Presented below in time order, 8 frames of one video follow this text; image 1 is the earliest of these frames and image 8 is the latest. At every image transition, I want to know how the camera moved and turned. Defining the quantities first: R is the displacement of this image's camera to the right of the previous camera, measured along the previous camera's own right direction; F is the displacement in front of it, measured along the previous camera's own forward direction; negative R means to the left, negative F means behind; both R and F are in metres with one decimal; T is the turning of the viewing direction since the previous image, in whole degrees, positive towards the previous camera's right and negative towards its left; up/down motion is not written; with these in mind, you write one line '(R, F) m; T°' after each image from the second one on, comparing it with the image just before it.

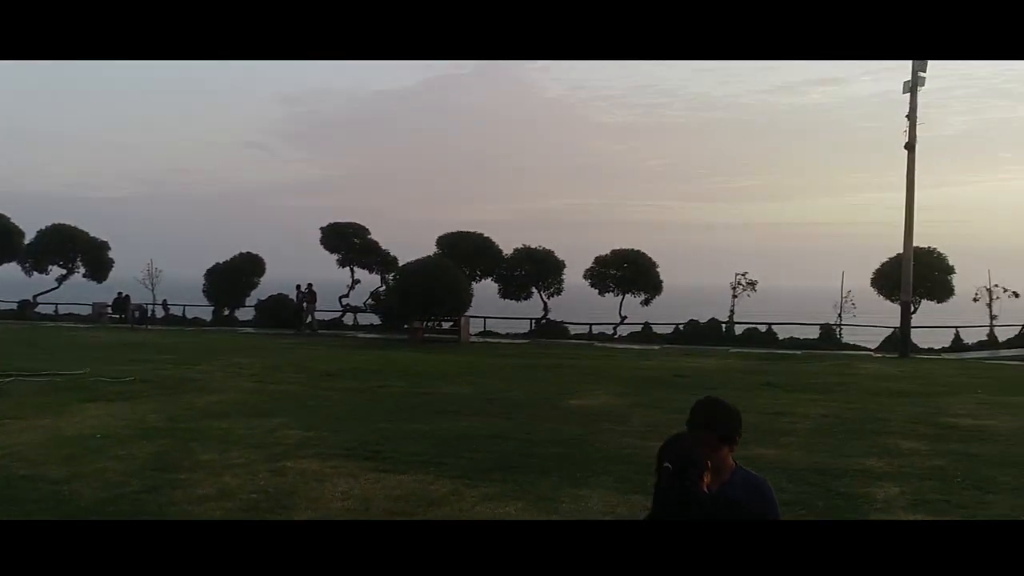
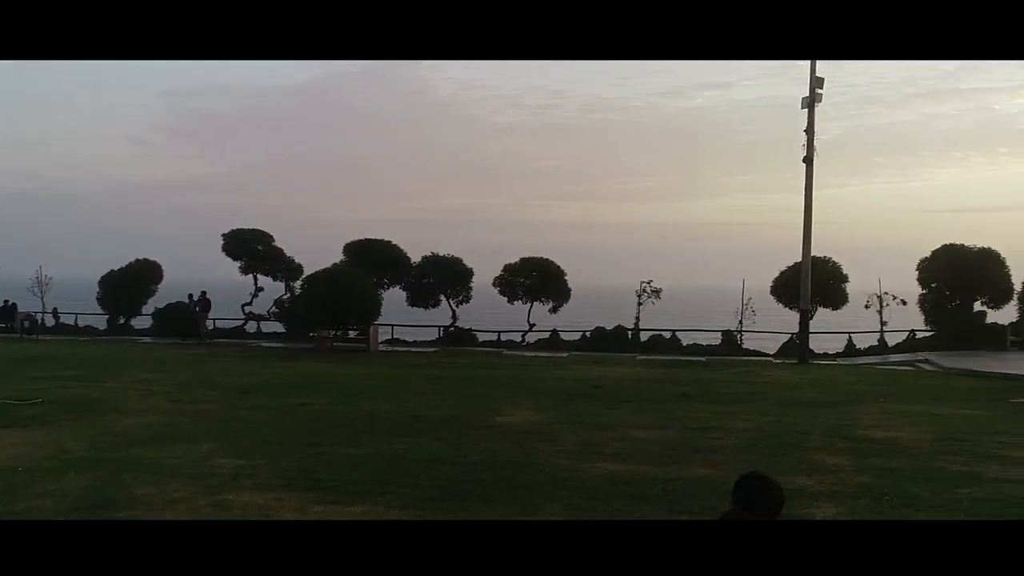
(-0.3, 0.0) m; +6°
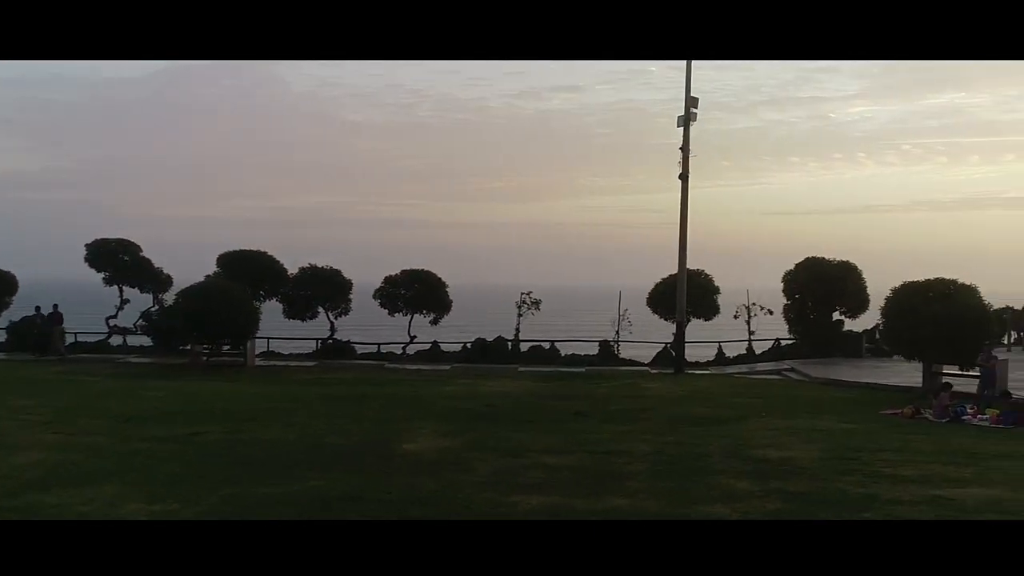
(-0.4, 0.0) m; +8°
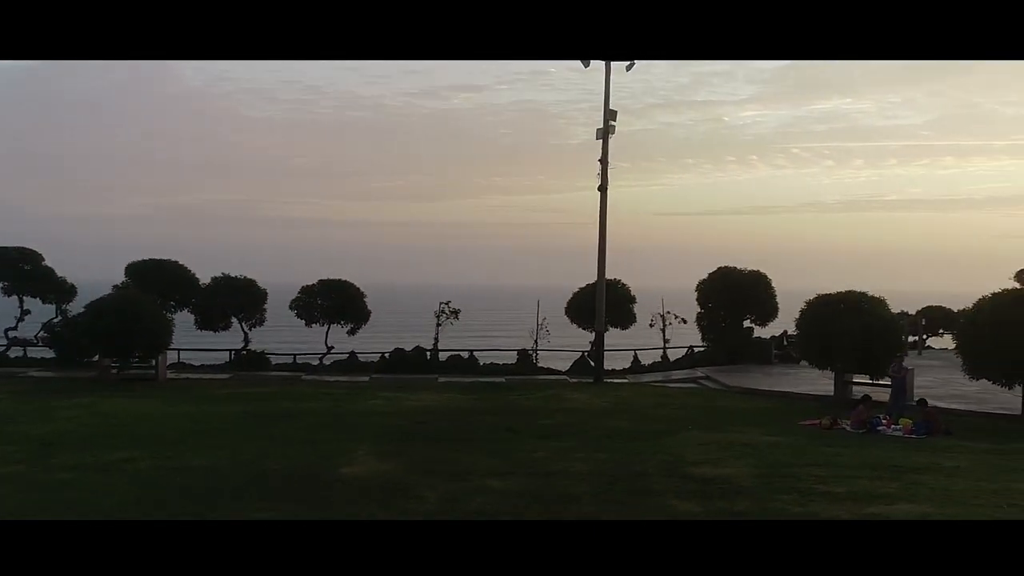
(-0.3, 0.0) m; +6°
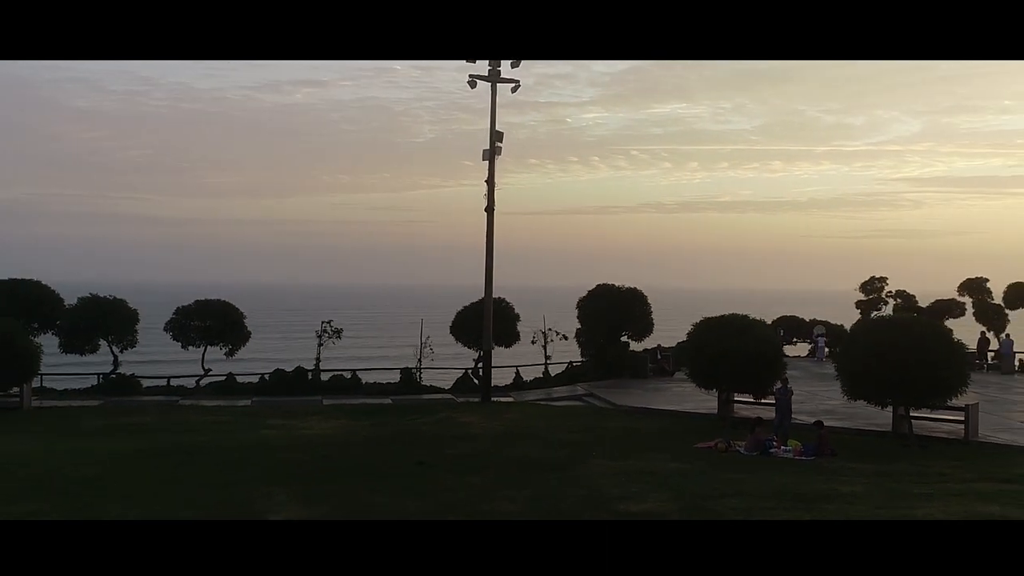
(-0.6, 0.0) m; +9°
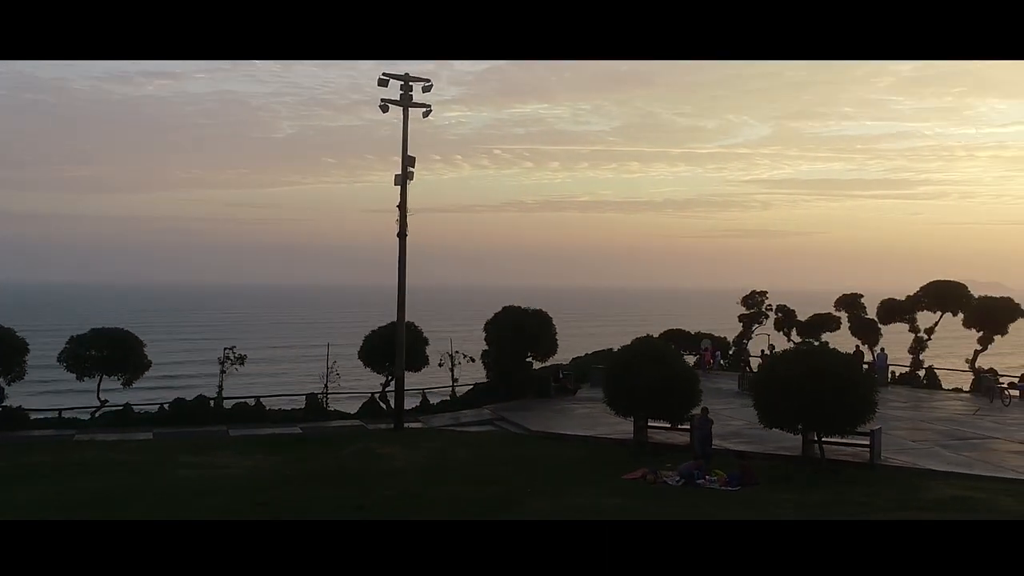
(-0.7, 0.0) m; +8°
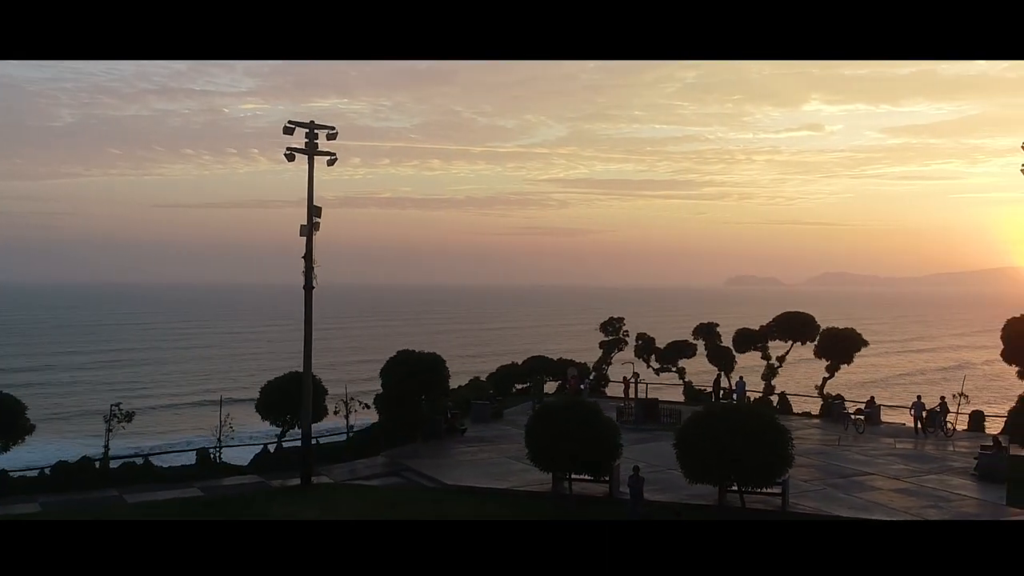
(-1.5, +0.1) m; +11°
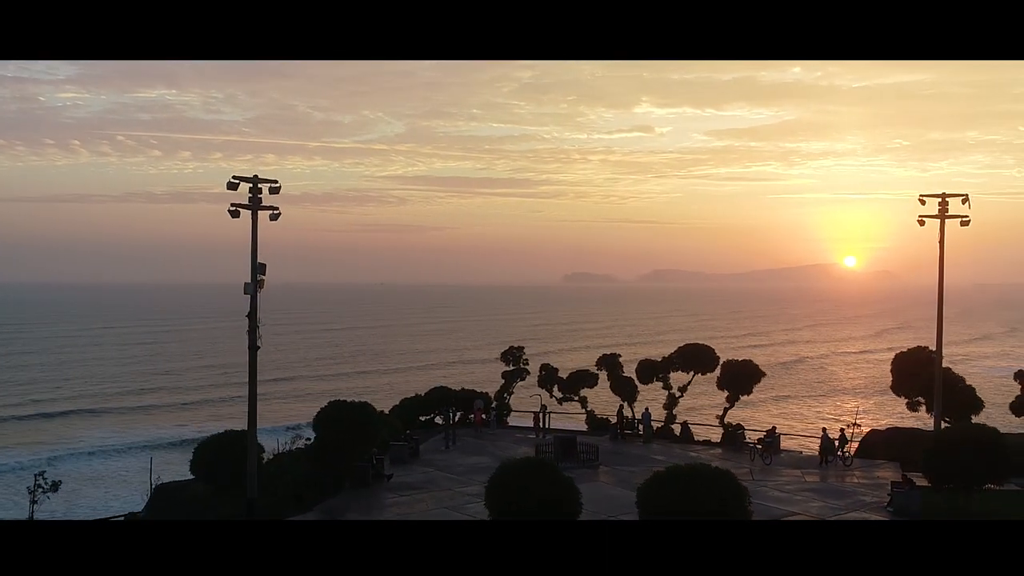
(-1.4, +0.1) m; +9°
